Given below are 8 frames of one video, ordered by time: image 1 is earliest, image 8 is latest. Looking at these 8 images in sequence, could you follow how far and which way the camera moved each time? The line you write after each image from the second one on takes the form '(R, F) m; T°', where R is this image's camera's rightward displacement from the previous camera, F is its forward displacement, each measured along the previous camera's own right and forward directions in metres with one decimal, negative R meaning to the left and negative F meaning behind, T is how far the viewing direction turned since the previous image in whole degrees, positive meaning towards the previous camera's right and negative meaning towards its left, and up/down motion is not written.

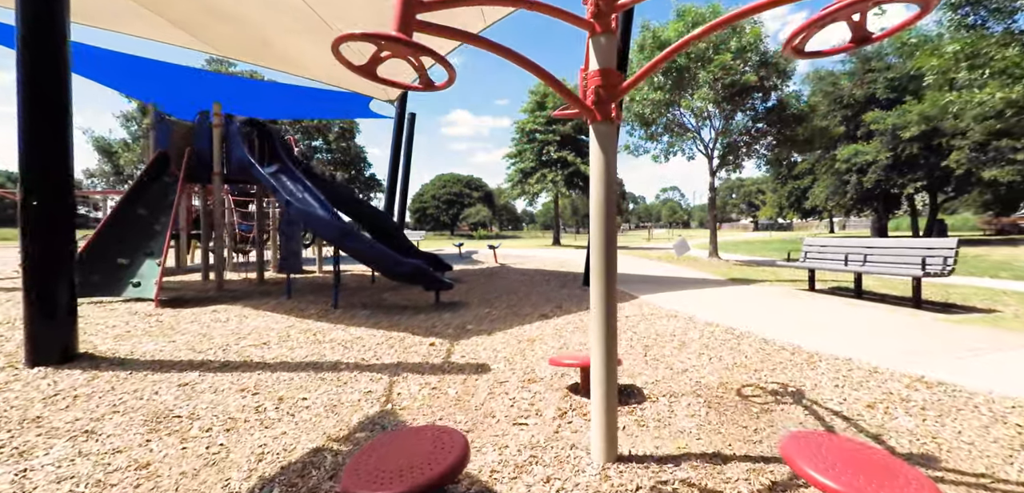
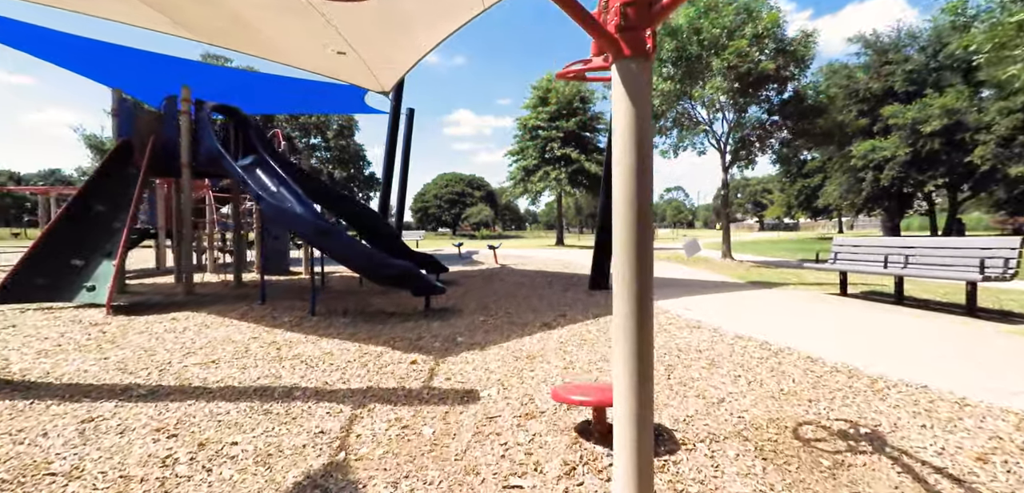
(0.0, +0.7) m; 0°
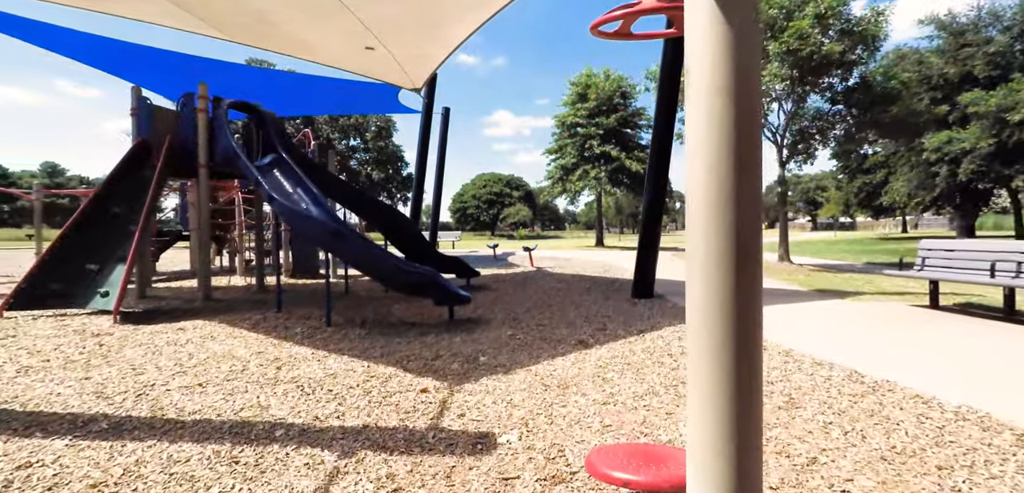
(+0.1, +0.6) m; -4°
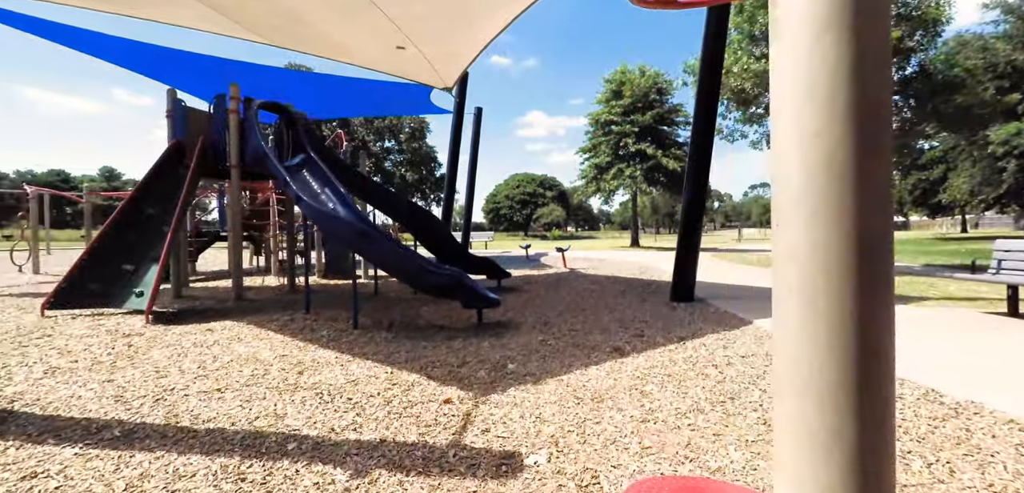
(0.0, +0.2) m; -4°
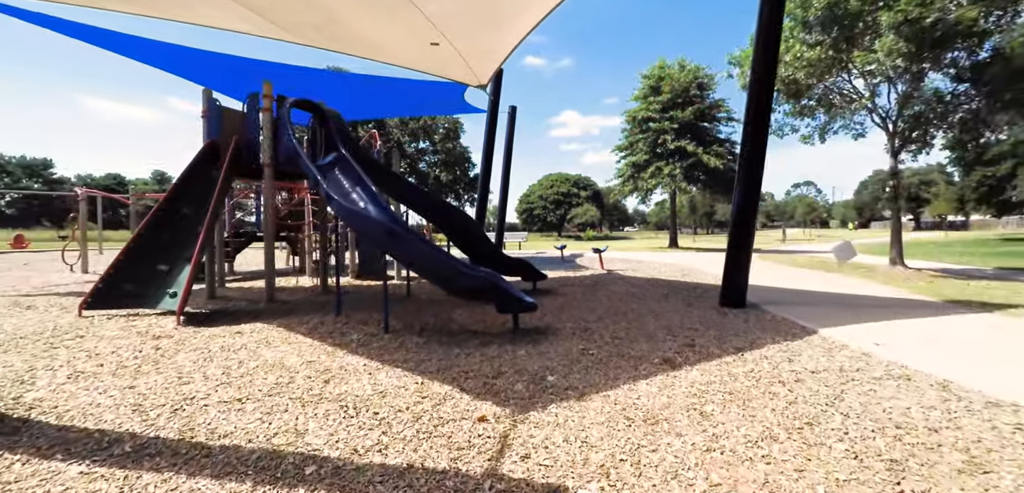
(0.0, +0.3) m; -4°
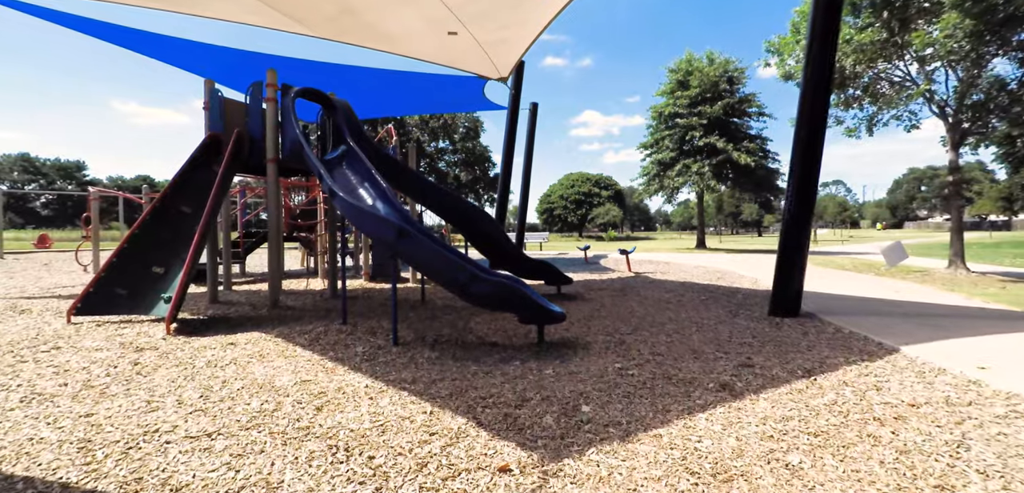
(0.0, +0.6) m; -2°
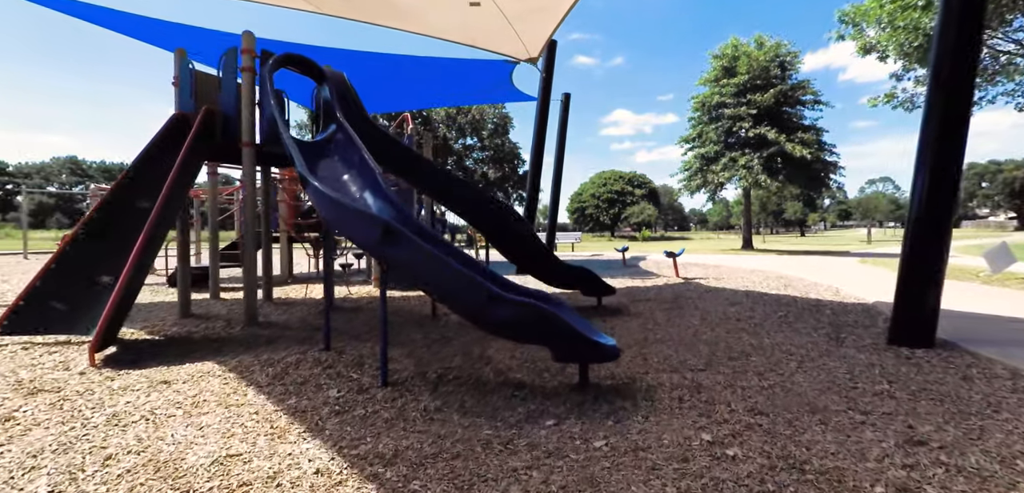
(0.0, +1.3) m; -3°
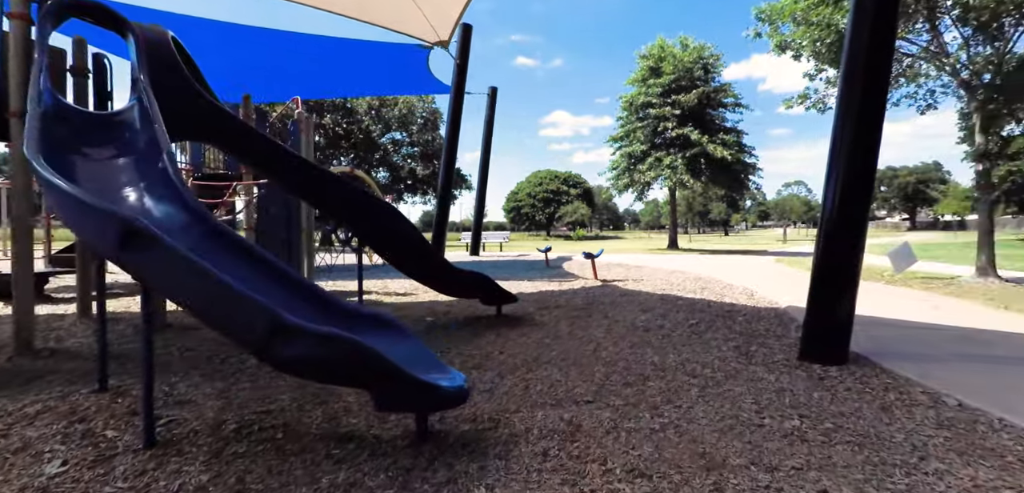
(+0.6, +0.8) m; +7°
